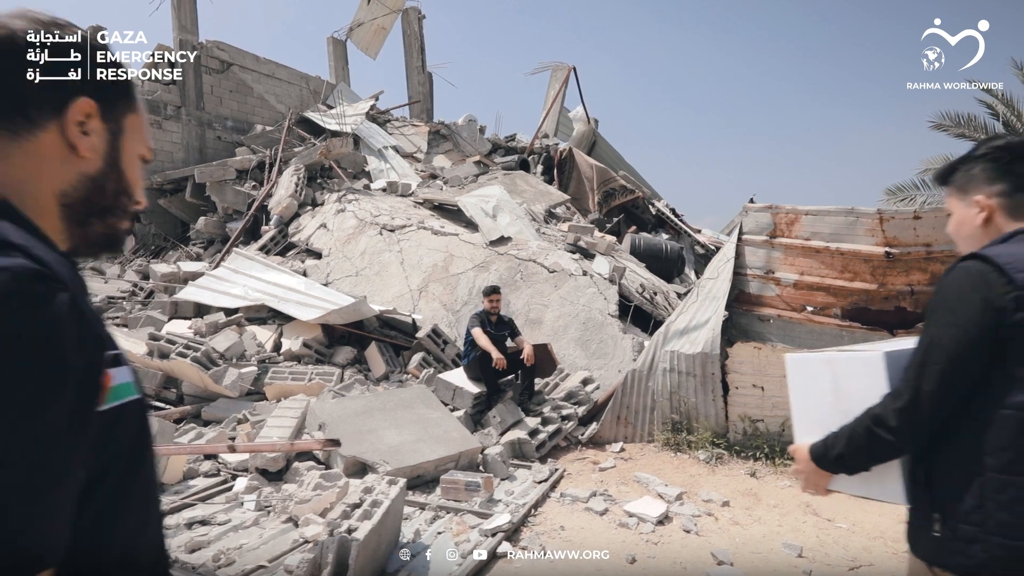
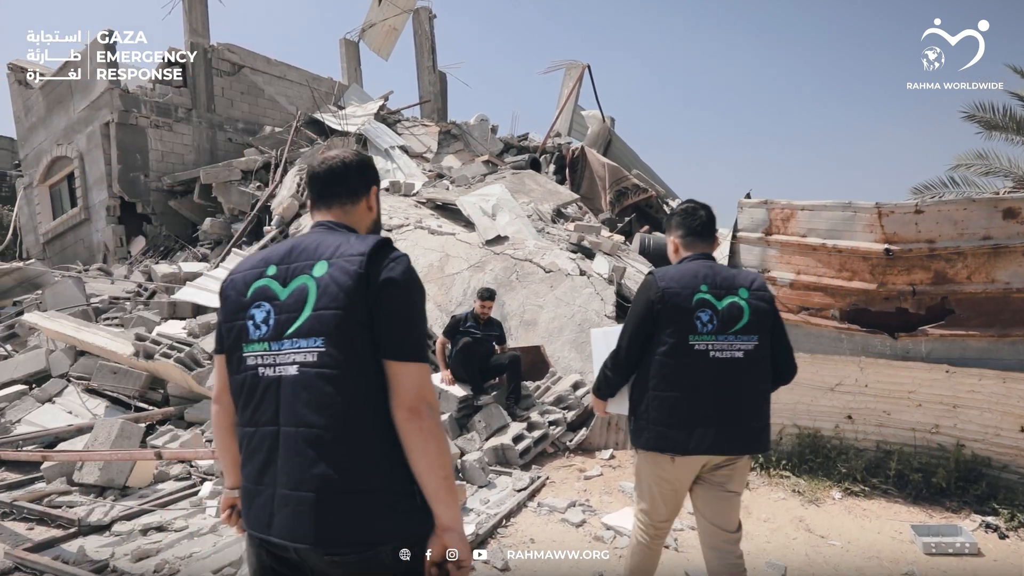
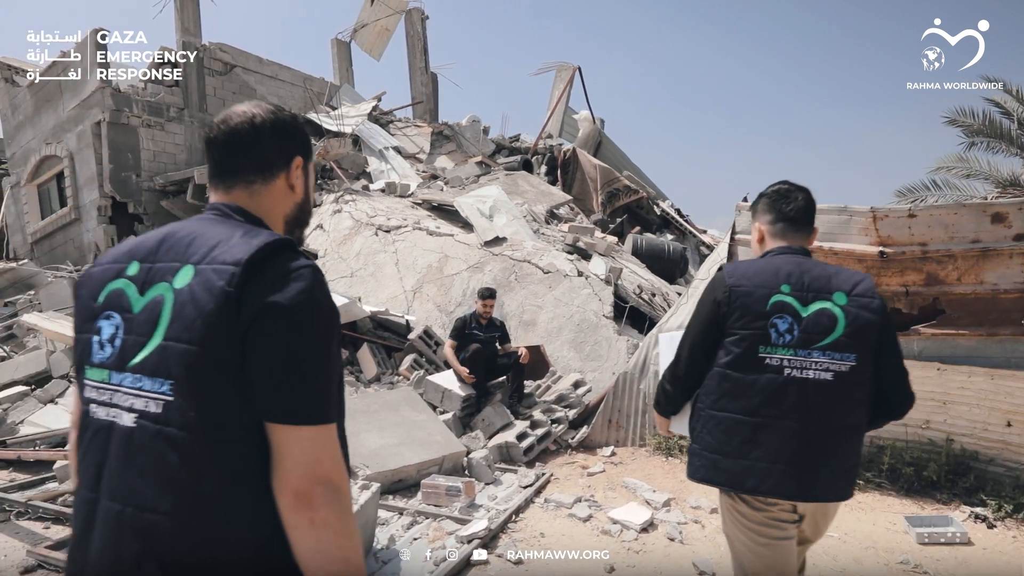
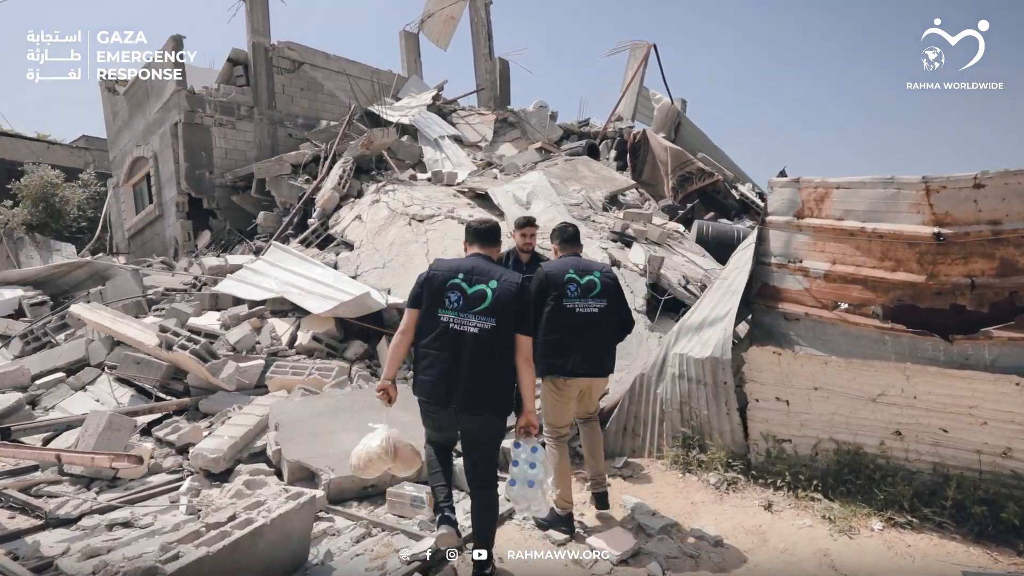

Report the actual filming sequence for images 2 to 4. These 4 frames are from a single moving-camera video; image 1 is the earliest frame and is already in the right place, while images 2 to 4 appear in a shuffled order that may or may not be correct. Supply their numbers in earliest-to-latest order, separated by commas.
3, 2, 4
